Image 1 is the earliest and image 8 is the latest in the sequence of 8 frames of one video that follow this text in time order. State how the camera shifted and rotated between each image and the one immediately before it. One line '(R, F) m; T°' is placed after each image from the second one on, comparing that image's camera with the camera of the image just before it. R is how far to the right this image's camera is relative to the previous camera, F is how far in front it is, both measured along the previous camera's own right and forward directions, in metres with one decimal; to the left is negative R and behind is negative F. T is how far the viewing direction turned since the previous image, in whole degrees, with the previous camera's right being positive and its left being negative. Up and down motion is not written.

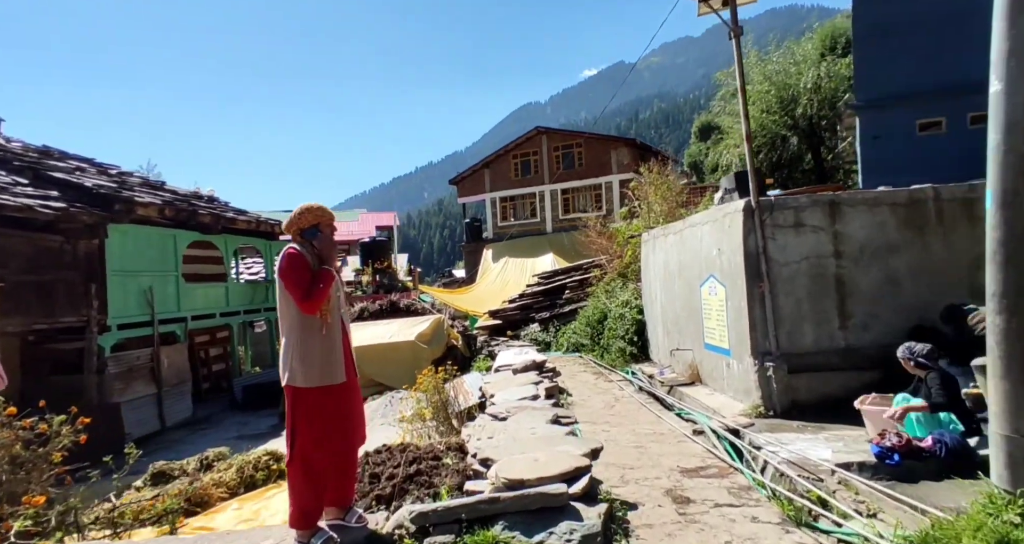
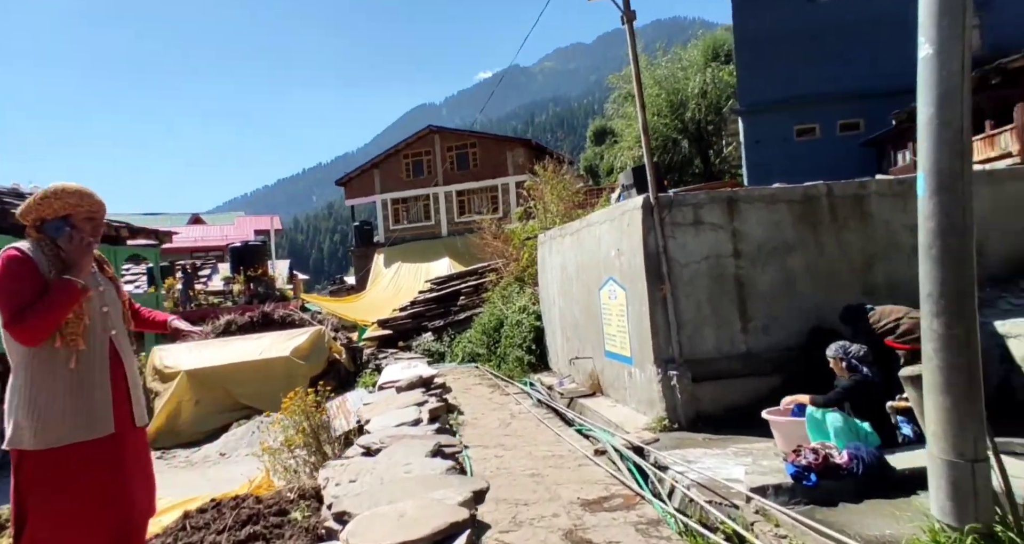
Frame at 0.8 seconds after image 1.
(+0.1, +0.4) m; +10°
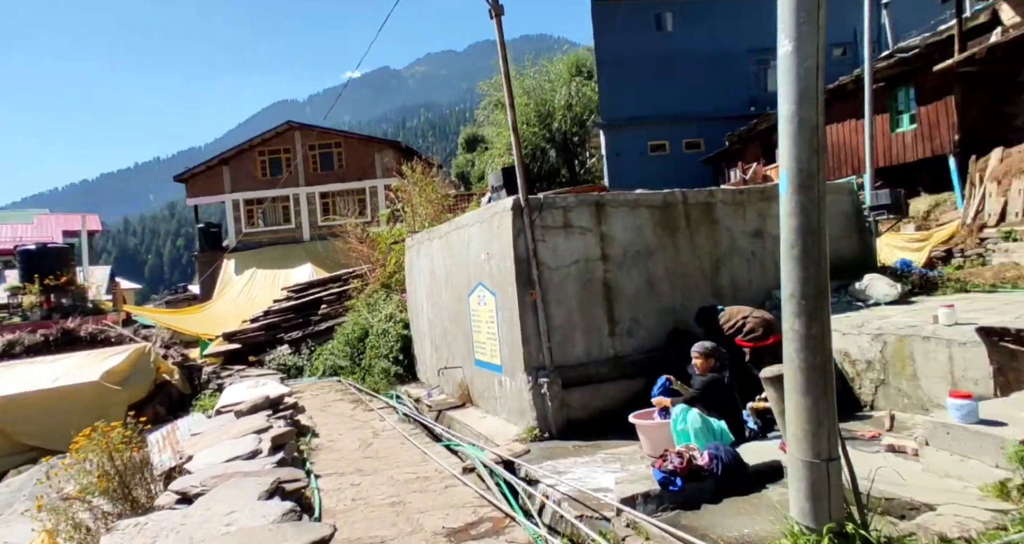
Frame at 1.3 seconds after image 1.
(+0.1, +0.2) m; +12°
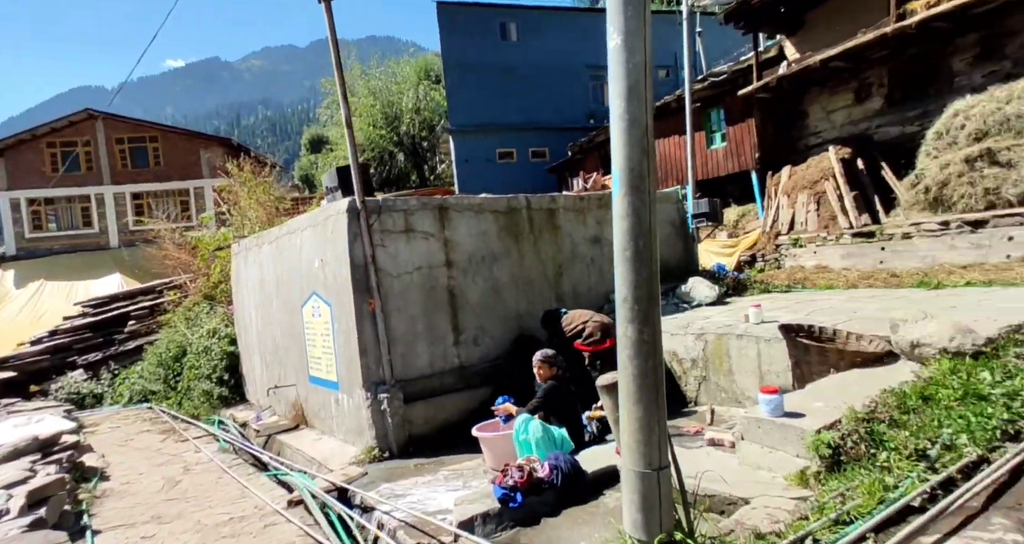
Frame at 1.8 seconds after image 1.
(+0.1, +0.1) m; +14°
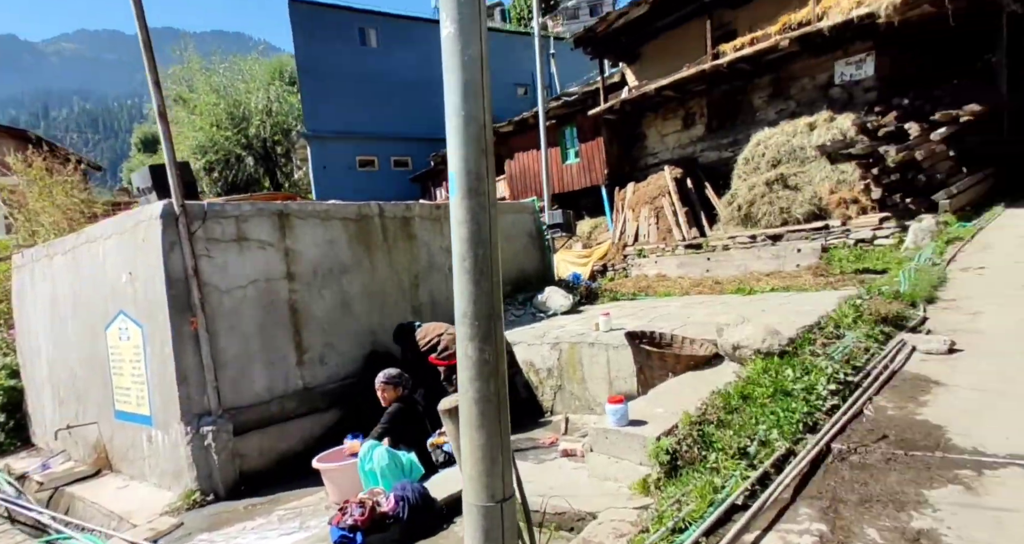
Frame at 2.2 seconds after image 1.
(+0.1, +0.1) m; +13°
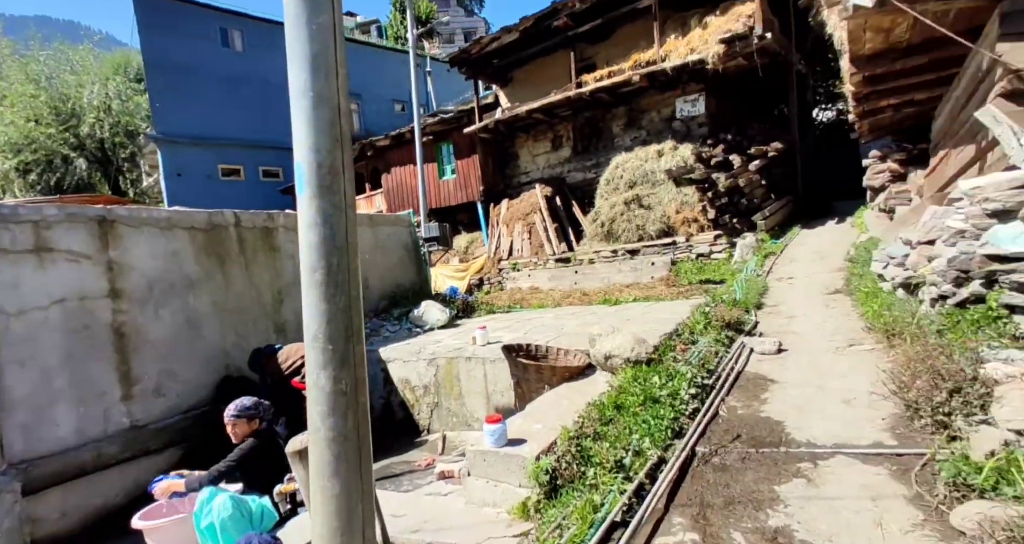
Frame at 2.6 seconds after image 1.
(0.0, +0.1) m; +12°
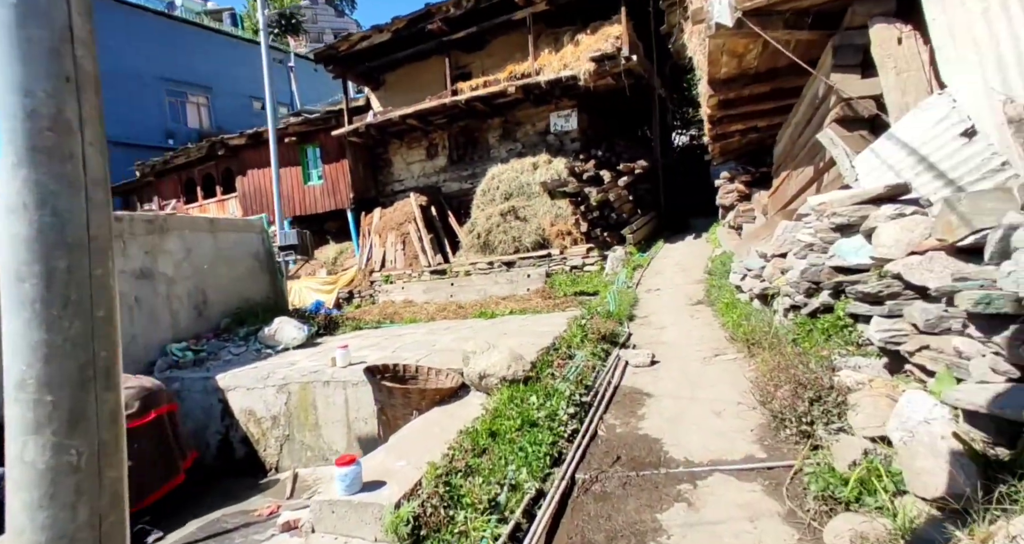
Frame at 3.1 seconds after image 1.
(+0.1, +0.4) m; +12°
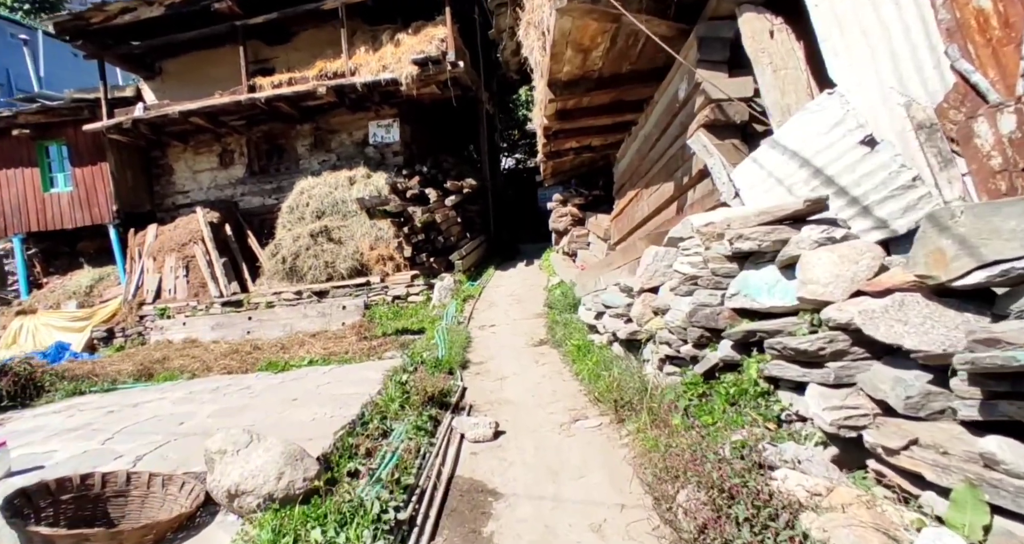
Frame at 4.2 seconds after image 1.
(+0.3, +1.6) m; +16°
